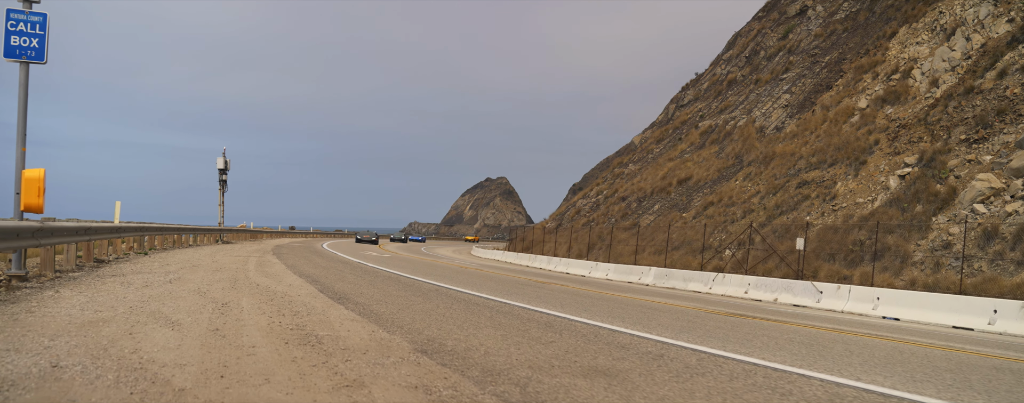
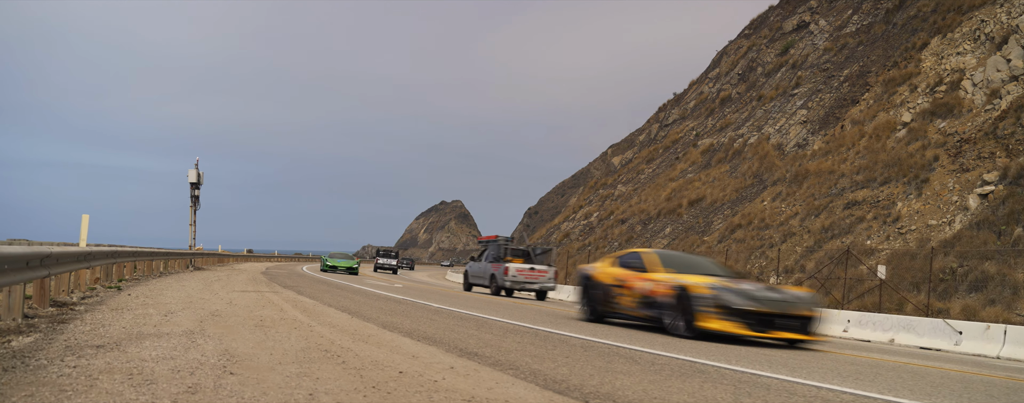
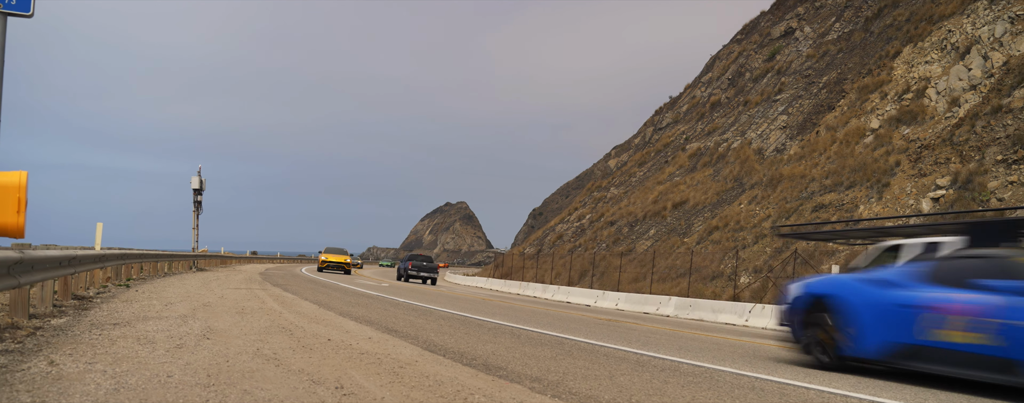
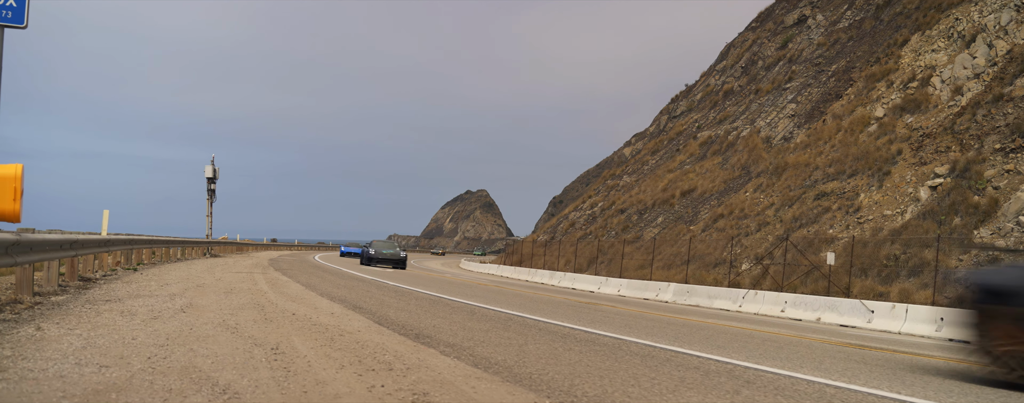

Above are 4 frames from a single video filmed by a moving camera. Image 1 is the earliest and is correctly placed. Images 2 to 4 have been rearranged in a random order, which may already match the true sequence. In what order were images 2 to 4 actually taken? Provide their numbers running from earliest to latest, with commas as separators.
4, 3, 2
